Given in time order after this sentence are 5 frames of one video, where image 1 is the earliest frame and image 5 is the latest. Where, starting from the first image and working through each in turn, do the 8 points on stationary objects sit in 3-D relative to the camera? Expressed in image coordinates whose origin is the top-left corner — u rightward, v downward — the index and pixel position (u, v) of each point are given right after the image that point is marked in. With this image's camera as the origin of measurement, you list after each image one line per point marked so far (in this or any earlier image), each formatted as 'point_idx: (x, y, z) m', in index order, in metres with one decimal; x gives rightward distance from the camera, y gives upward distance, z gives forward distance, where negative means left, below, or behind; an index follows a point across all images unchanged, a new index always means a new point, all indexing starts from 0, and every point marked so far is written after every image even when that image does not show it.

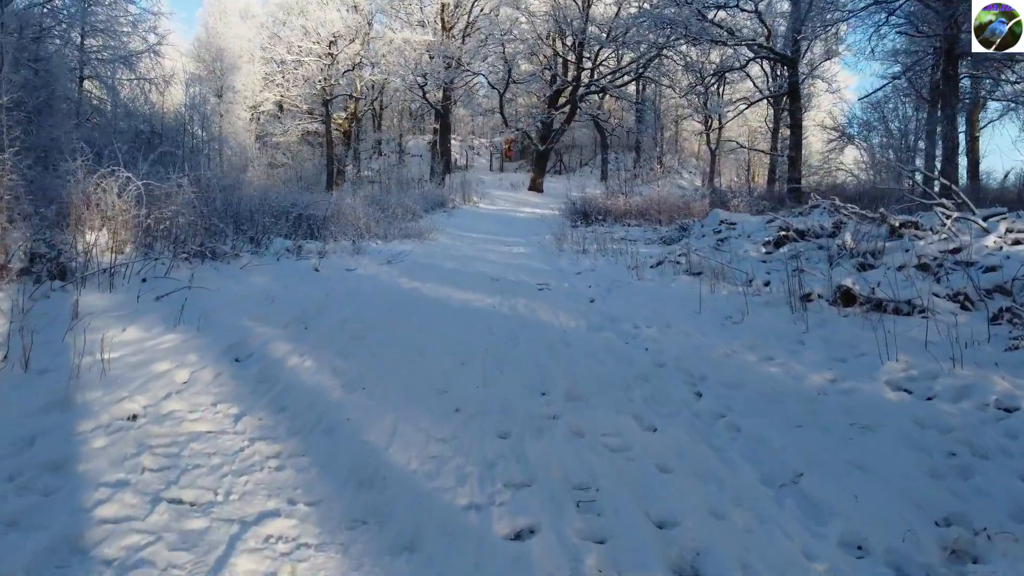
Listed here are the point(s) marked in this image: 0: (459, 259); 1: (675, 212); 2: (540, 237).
0: (-1.1, +0.6, +10.4) m
1: (+5.9, +2.8, +19.3) m
2: (+0.8, +1.5, +15.3) m
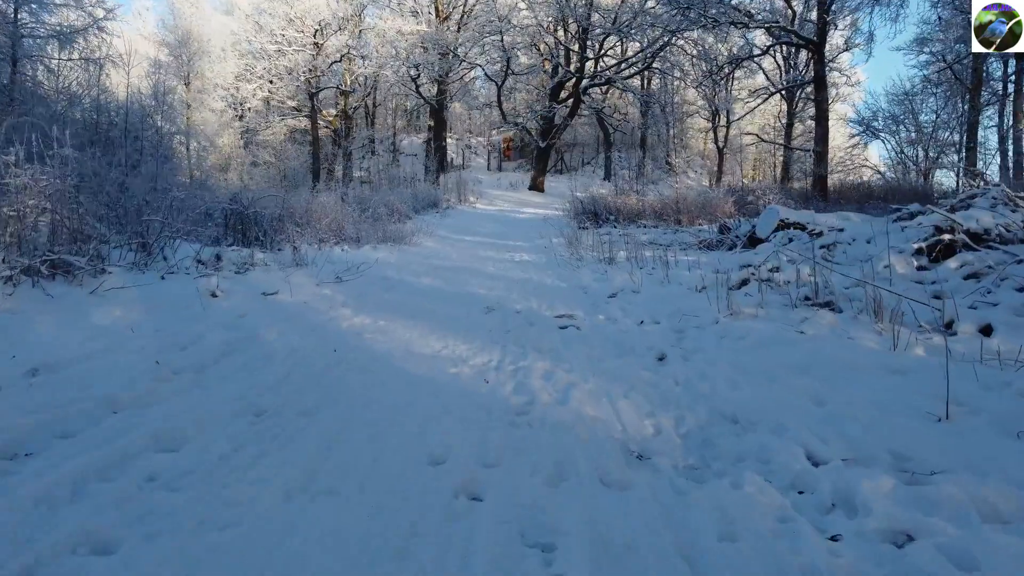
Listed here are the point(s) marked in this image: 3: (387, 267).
0: (-1.0, +0.3, +7.9) m
1: (+5.9, +2.4, +16.7) m
2: (+0.8, +1.2, +12.7) m
3: (-1.9, +0.3, +7.7) m
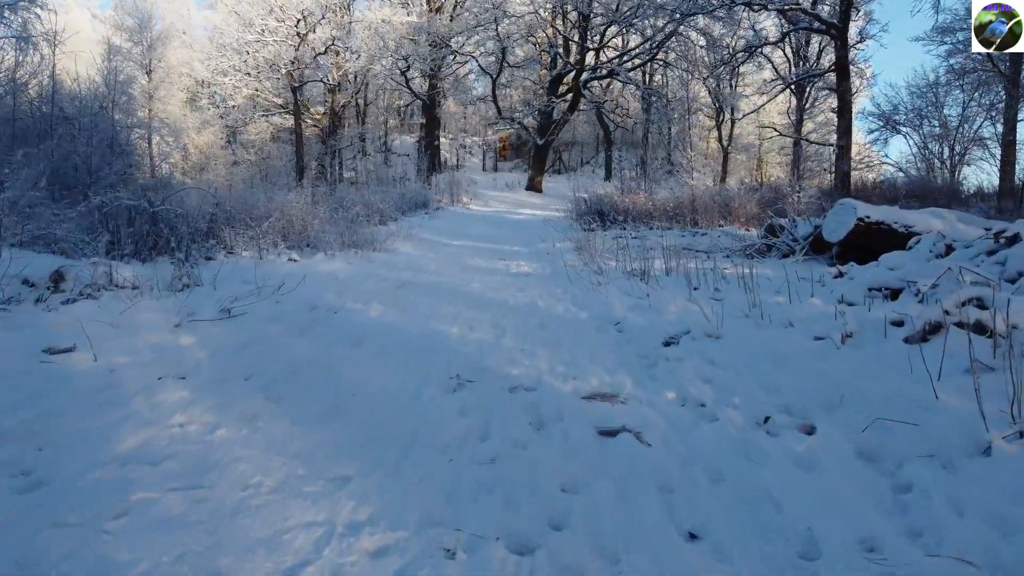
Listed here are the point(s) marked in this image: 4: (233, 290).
0: (-1.1, 0.0, +5.6) m
1: (+5.8, +2.1, +14.6) m
2: (+0.7, +0.9, +10.5) m
3: (-1.9, 0.0, +5.4) m
4: (-2.4, 0.0, +4.4) m
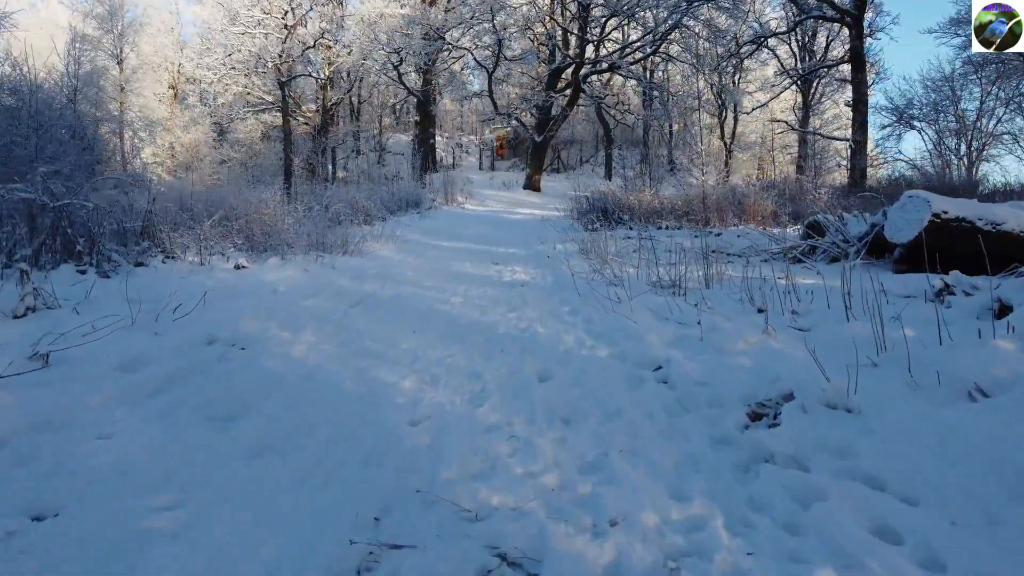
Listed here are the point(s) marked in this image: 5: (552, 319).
0: (-1.2, -0.2, +4.3) m
1: (+5.7, +2.0, +13.2) m
2: (+0.6, +0.7, +9.1) m
3: (-2.0, -0.1, +4.1) m
4: (-2.5, -0.2, +3.1) m
5: (+0.3, -0.2, +3.9) m
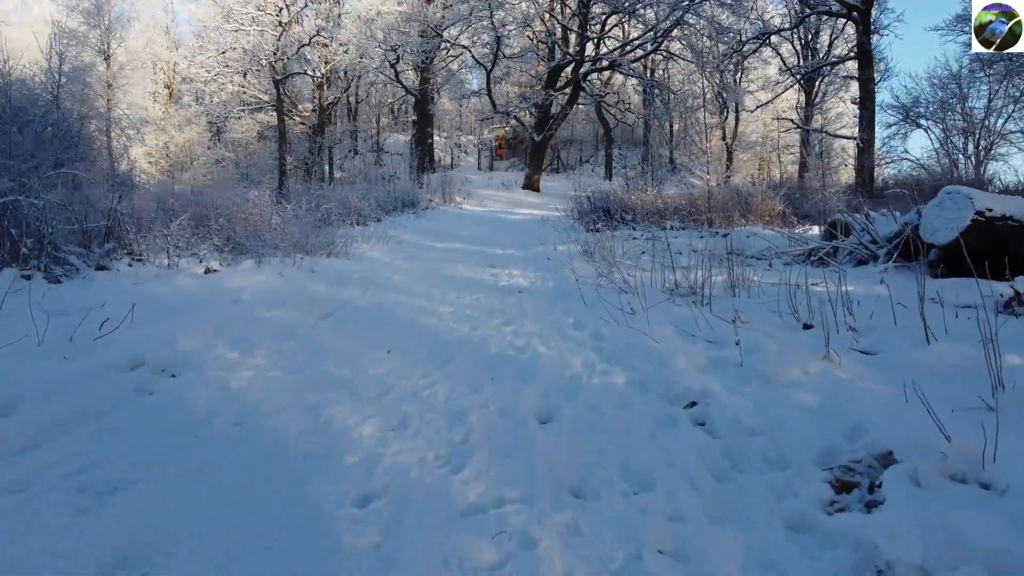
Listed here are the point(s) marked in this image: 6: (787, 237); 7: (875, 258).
0: (-1.2, -0.2, +3.7) m
1: (+5.7, +1.9, +12.7) m
2: (+0.6, +0.7, +8.6) m
3: (-2.0, -0.2, +3.5) m
4: (-2.5, -0.2, +2.5) m
5: (+0.3, -0.3, +3.3) m
6: (+3.8, +0.6, +6.9) m
7: (+4.0, +0.3, +5.6) m
